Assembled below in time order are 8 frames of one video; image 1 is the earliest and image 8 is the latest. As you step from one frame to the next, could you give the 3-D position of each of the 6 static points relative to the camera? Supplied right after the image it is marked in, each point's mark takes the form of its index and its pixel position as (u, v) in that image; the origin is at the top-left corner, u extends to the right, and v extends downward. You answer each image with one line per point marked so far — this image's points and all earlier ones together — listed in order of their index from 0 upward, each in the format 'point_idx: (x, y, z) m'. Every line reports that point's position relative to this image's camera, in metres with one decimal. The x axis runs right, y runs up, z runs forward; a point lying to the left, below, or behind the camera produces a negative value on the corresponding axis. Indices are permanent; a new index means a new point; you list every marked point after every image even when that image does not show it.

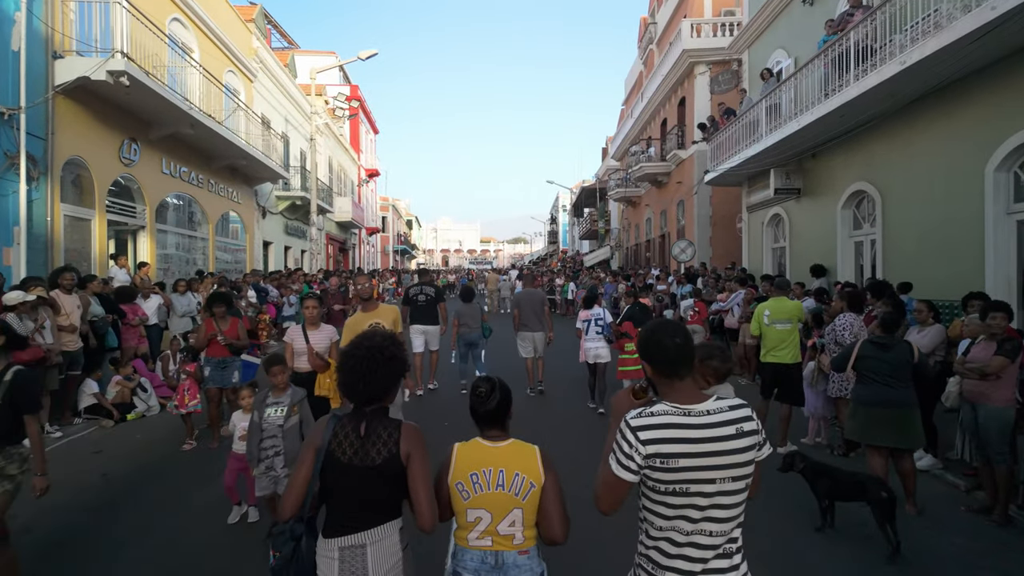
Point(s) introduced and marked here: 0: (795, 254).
0: (+7.2, +0.8, +15.0) m
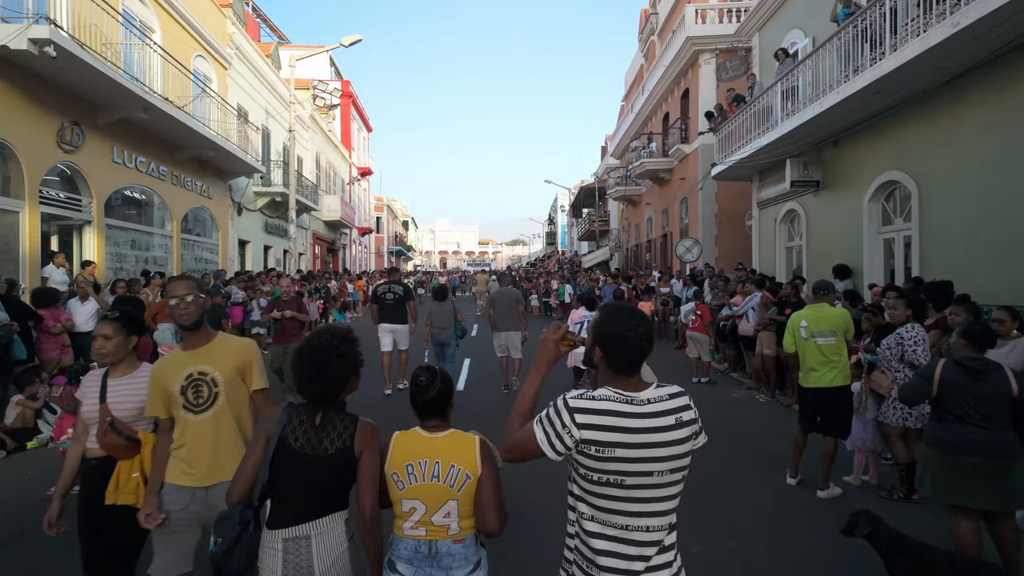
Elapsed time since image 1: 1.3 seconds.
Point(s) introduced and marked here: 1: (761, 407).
0: (+6.9, +0.8, +13.6) m
1: (+3.9, -1.9, +9.4) m
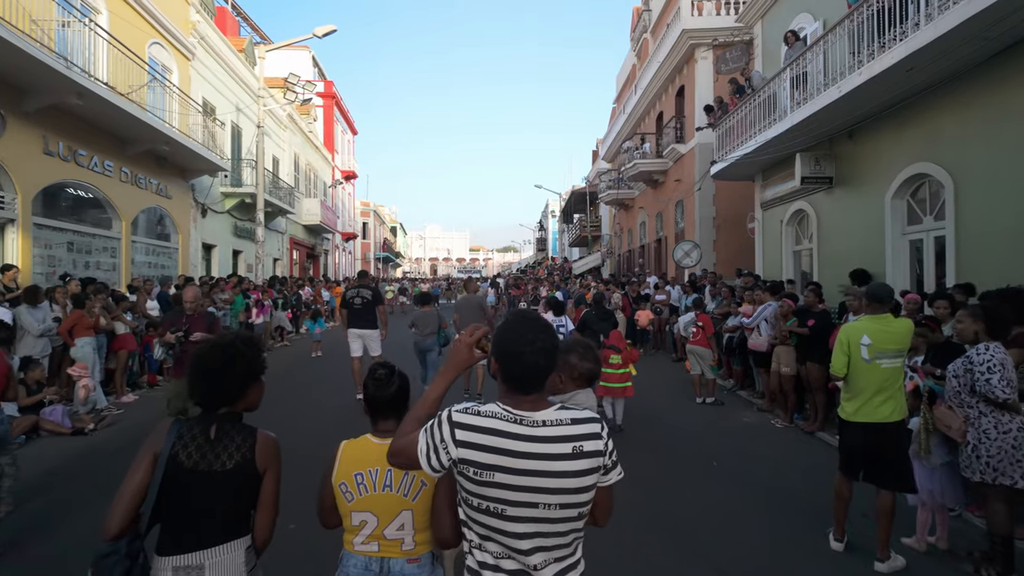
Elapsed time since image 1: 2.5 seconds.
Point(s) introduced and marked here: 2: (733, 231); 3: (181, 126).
0: (+6.6, +0.6, +12.4) m
1: (+3.6, -2.0, +8.1) m
2: (+7.4, +1.9, +19.7) m
3: (-9.5, +4.6, +16.9) m
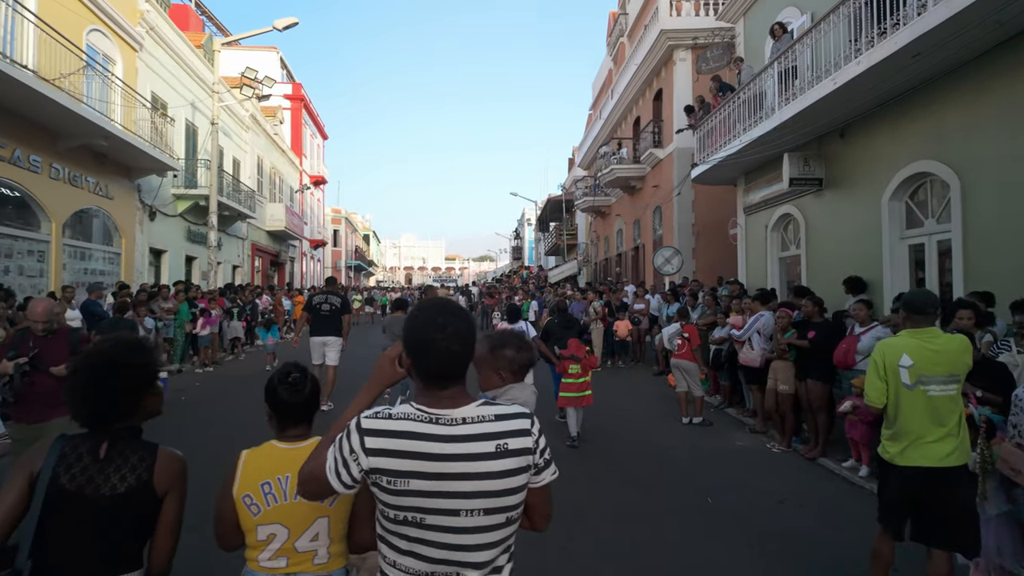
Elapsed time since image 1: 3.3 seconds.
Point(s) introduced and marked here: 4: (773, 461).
0: (+6.0, +0.4, +11.6) m
1: (+3.1, -2.1, +7.2) m
2: (+6.5, +1.6, +19.0) m
3: (-10.3, +4.4, +15.6) m
4: (+3.1, -2.1, +7.0) m
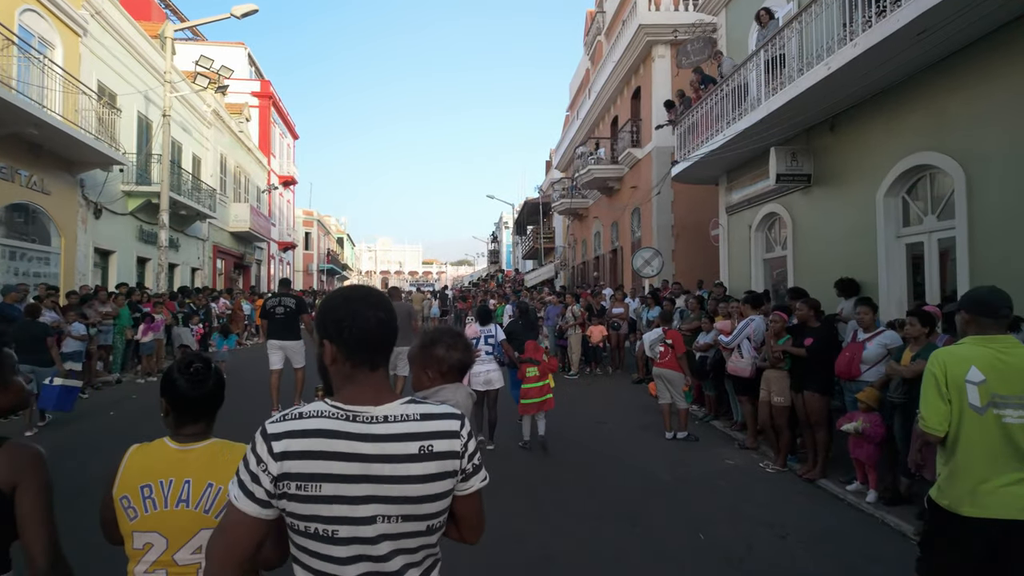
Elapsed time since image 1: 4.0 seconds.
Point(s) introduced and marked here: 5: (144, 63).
0: (+5.4, +0.4, +11.0) m
1: (+2.7, -2.1, +6.4) m
2: (+5.7, +1.5, +18.4) m
3: (-11.0, +4.4, +14.4) m
4: (+2.7, -2.1, +6.2) m
5: (-11.7, +7.2, +18.6) m
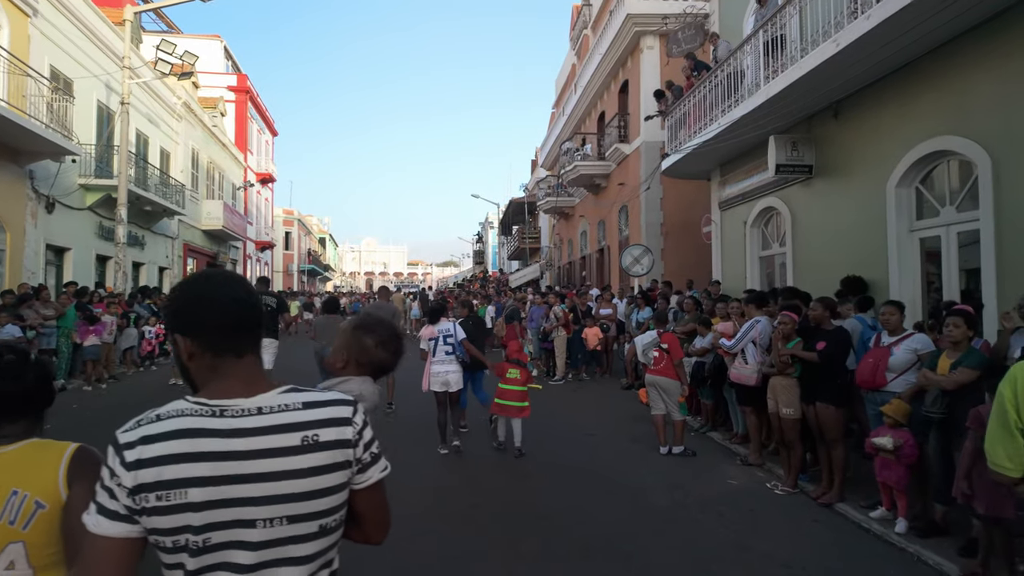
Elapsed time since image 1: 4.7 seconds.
0: (+5.0, +0.4, +10.3) m
1: (+2.5, -2.0, +5.6) m
2: (+5.1, +1.5, +17.7) m
3: (-11.4, +4.4, +13.3) m
4: (+2.5, -2.0, +5.5) m
5: (-12.2, +7.2, +17.5) m
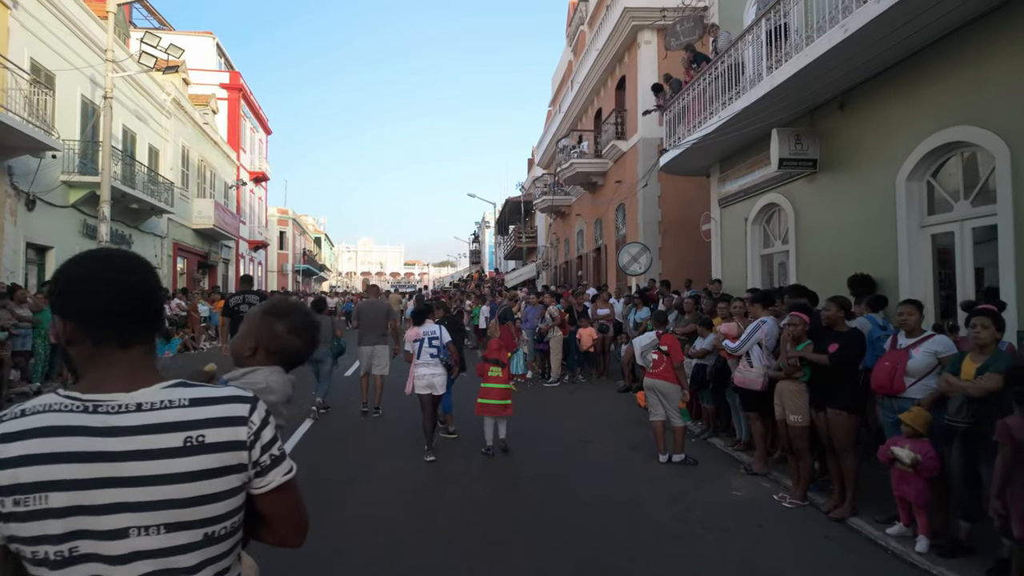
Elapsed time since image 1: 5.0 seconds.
0: (+4.9, +0.4, +9.9) m
1: (+2.4, -2.0, +5.3) m
2: (+5.0, +1.5, +17.3) m
3: (-11.5, +4.4, +12.9) m
4: (+2.4, -2.0, +5.1) m
5: (-12.3, +7.2, +17.1) m
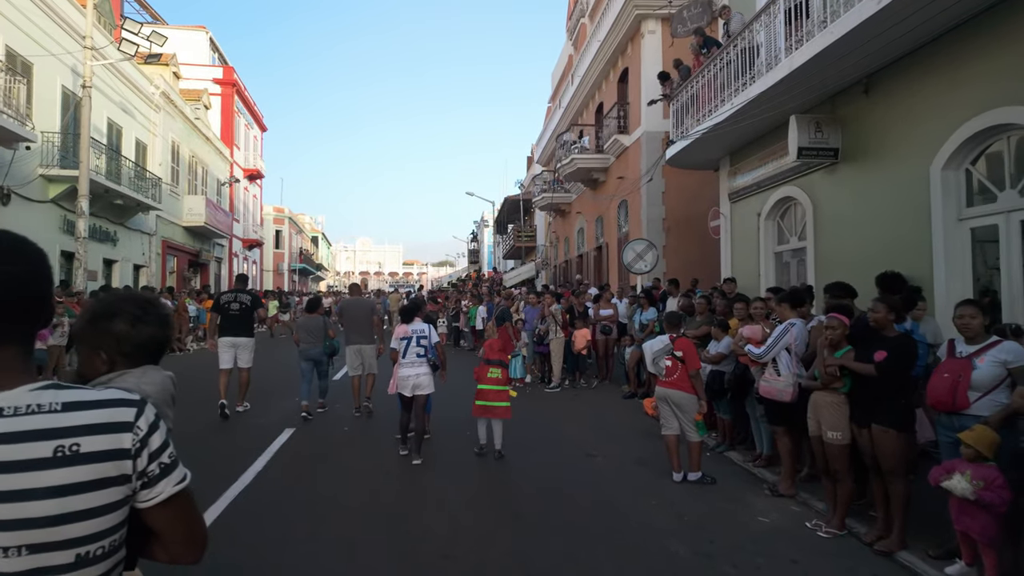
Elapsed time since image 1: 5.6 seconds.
0: (+4.9, +0.4, +9.2) m
1: (+2.4, -2.0, +4.6) m
2: (+4.9, +1.5, +16.6) m
3: (-11.6, +4.4, +12.2) m
4: (+2.4, -2.0, +4.4) m
5: (-12.4, +7.2, +16.4) m
